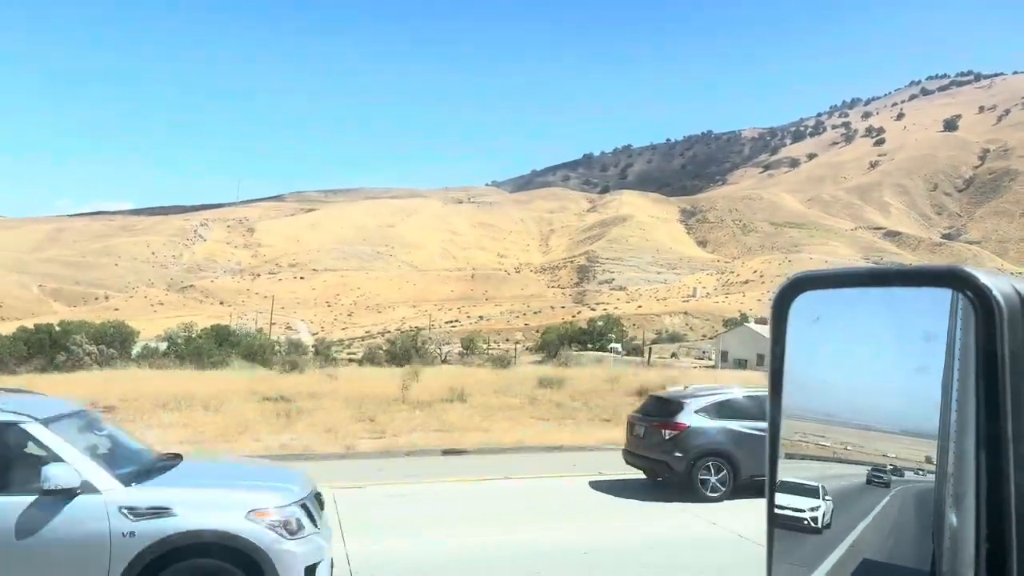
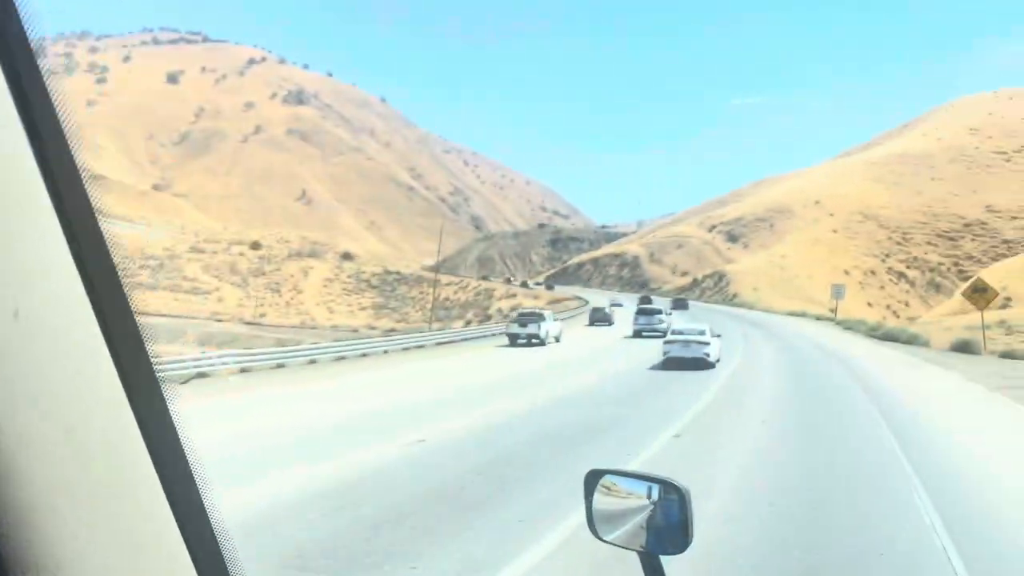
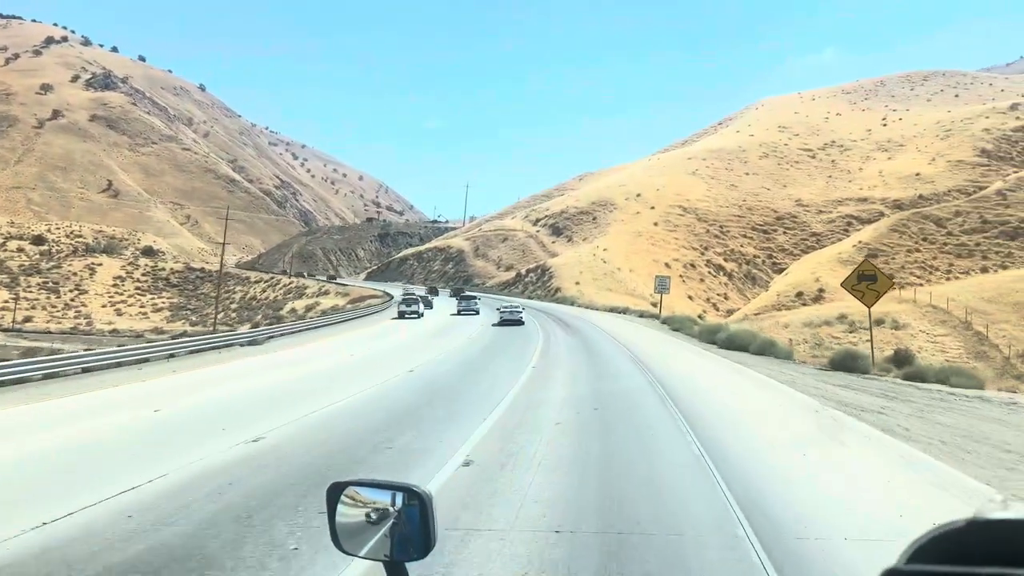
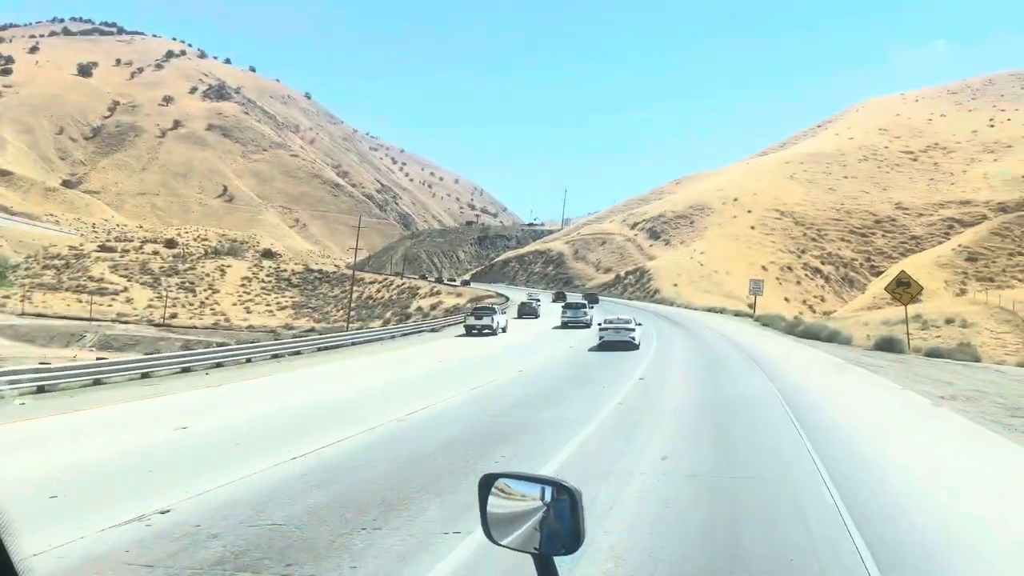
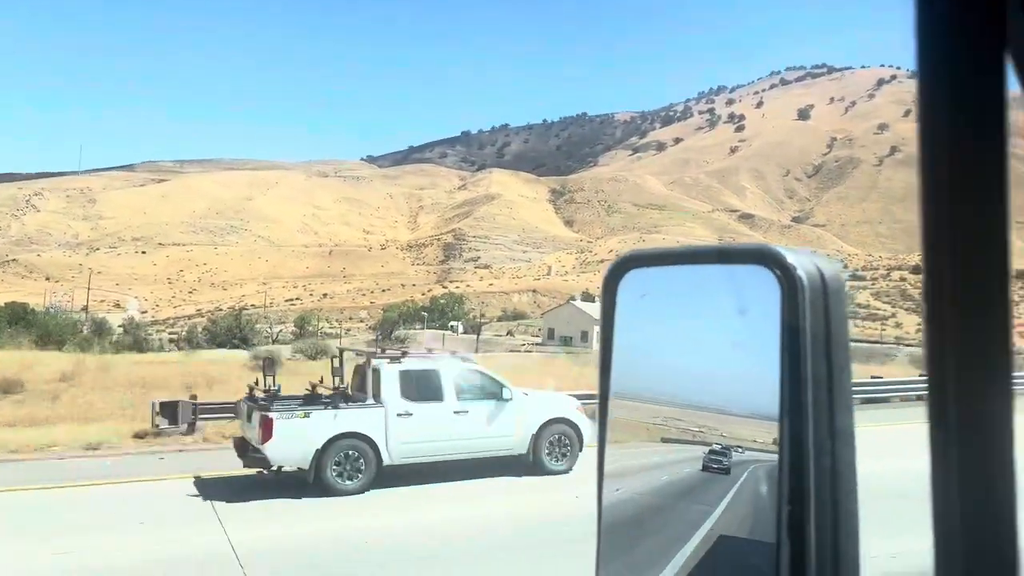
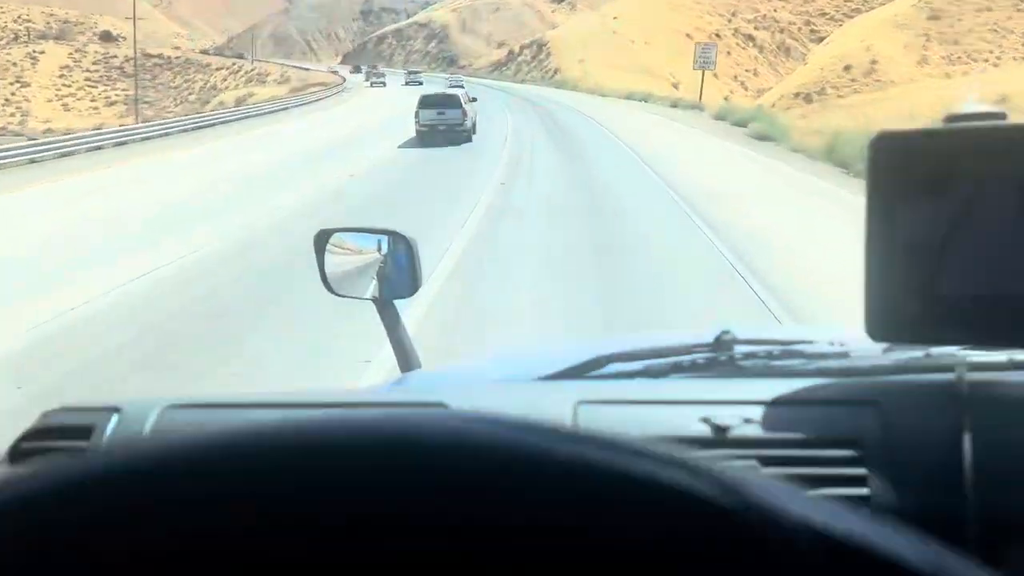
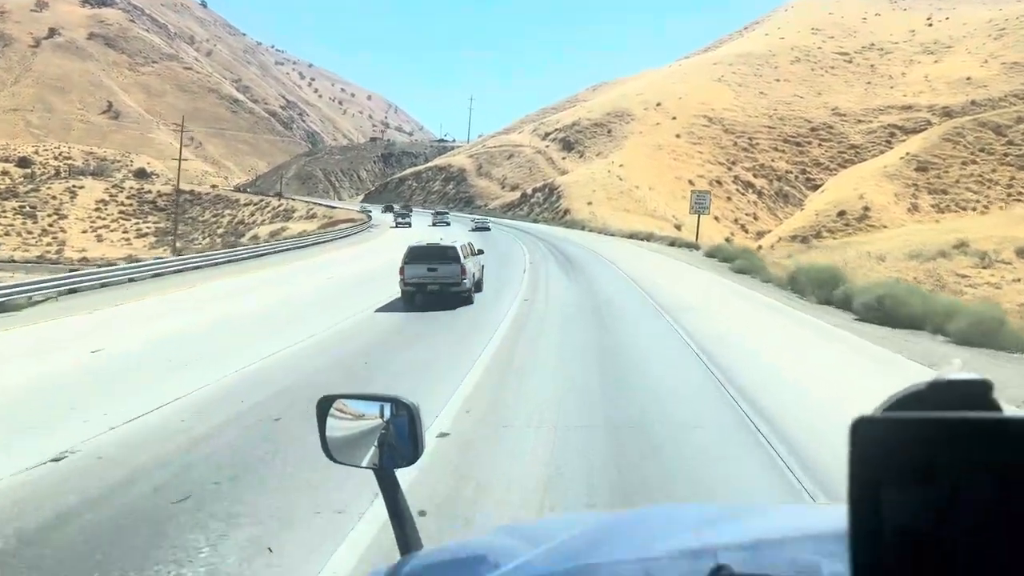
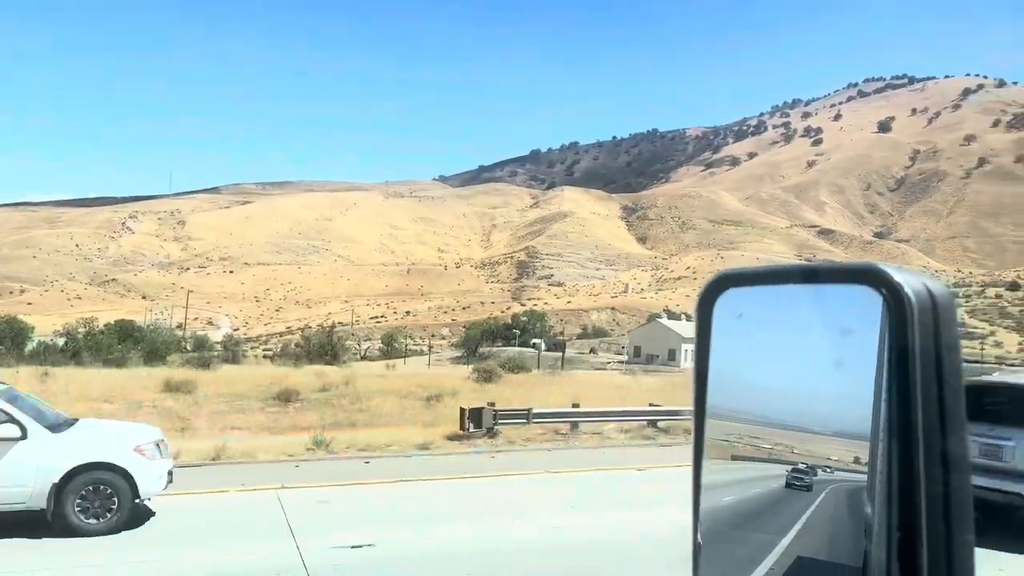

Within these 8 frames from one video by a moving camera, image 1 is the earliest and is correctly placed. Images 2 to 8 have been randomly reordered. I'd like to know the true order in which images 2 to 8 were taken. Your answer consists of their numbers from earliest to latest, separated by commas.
8, 5, 2, 4, 3, 7, 6
